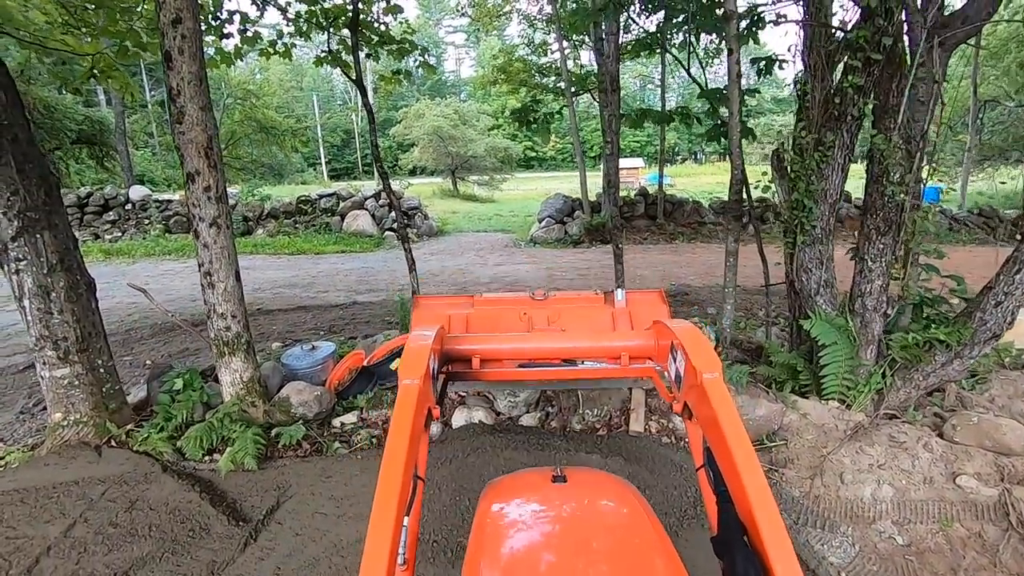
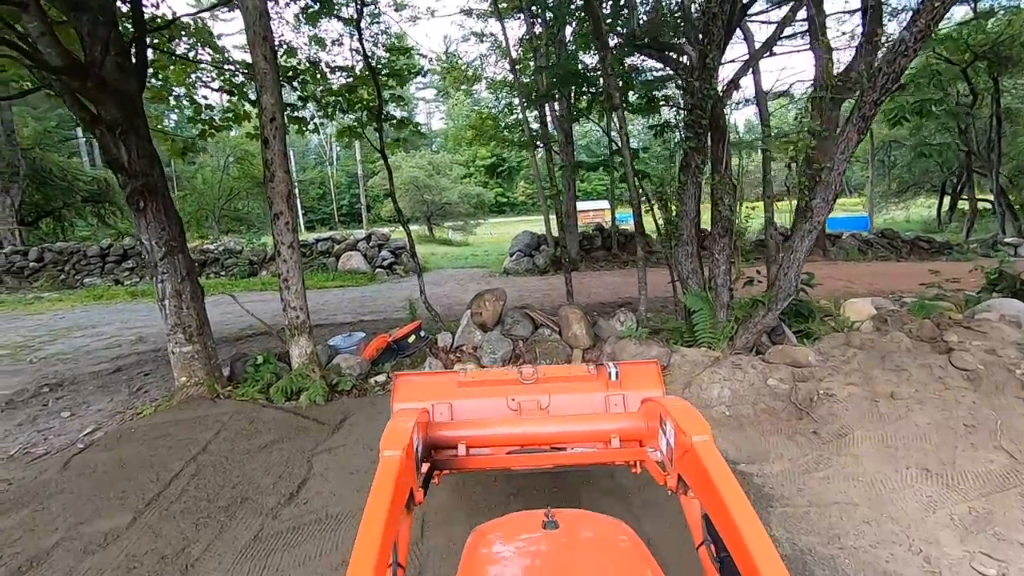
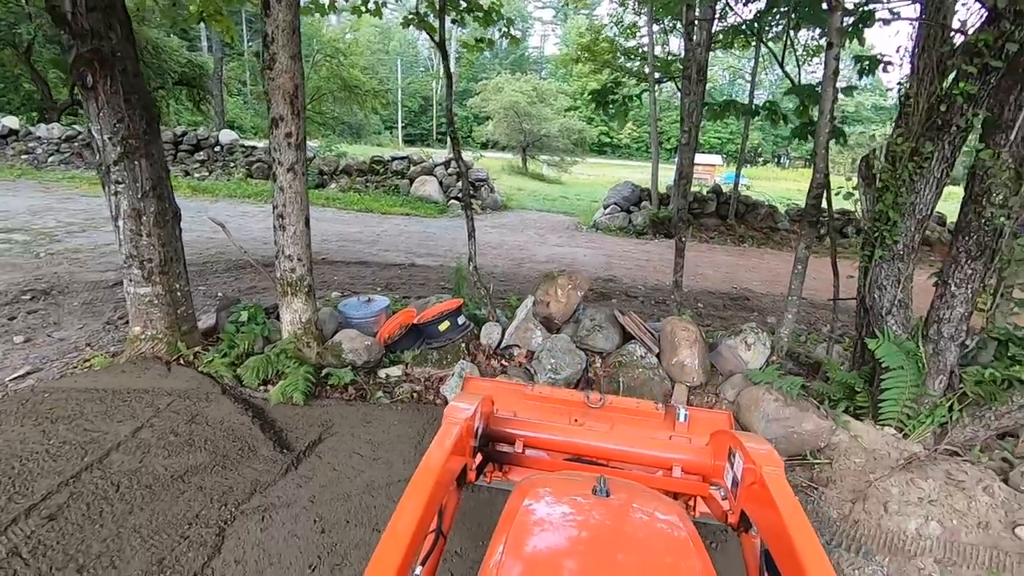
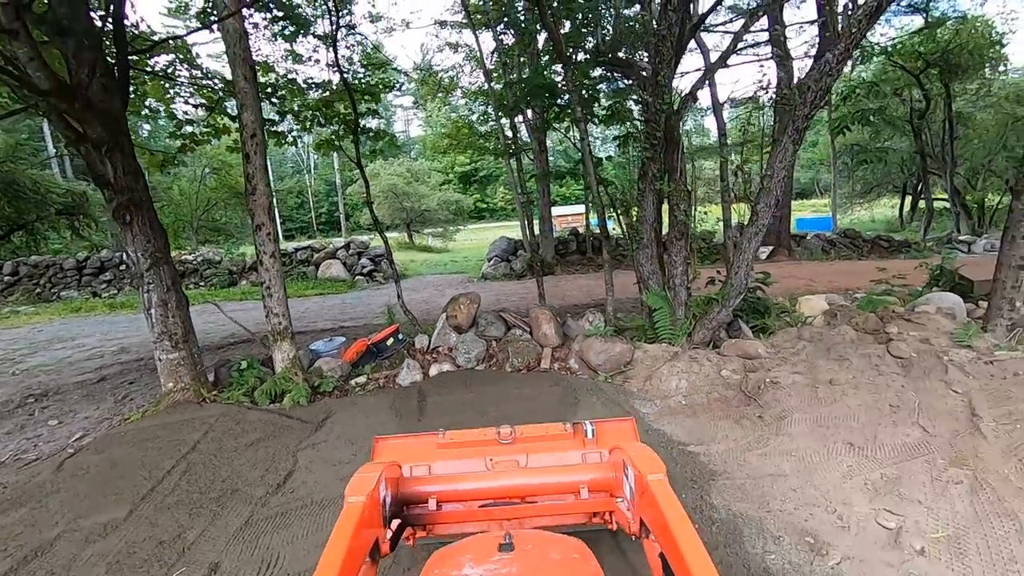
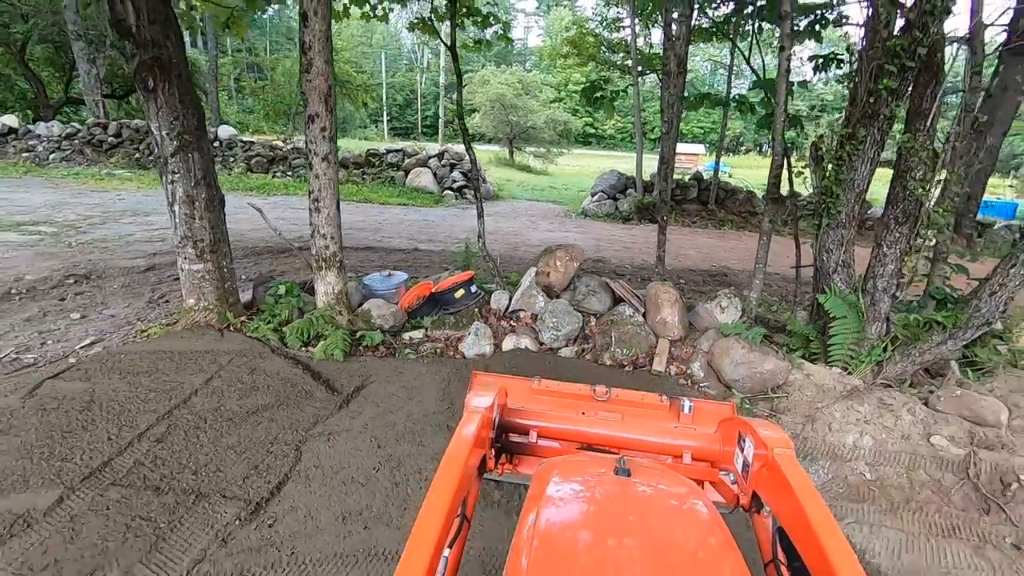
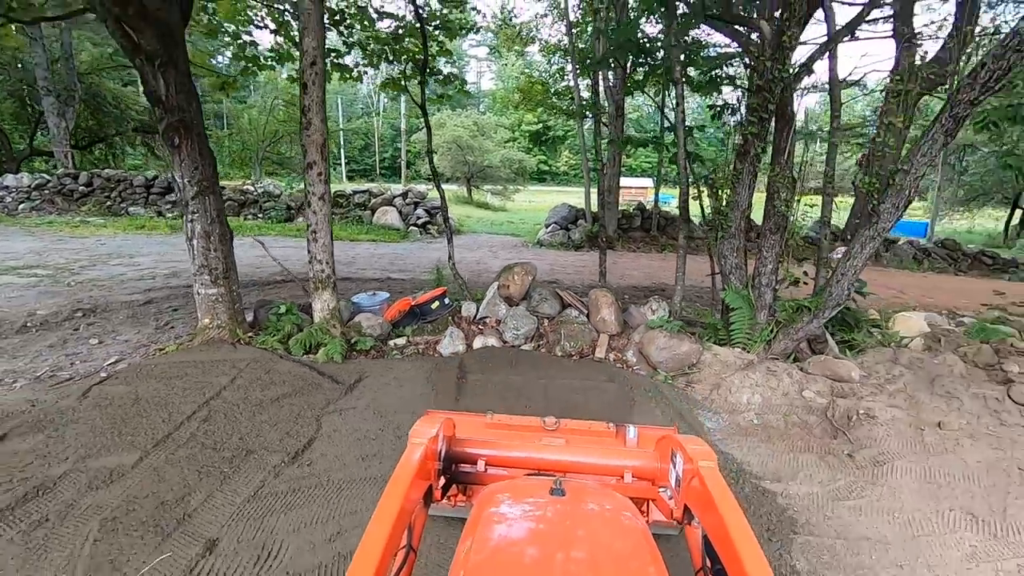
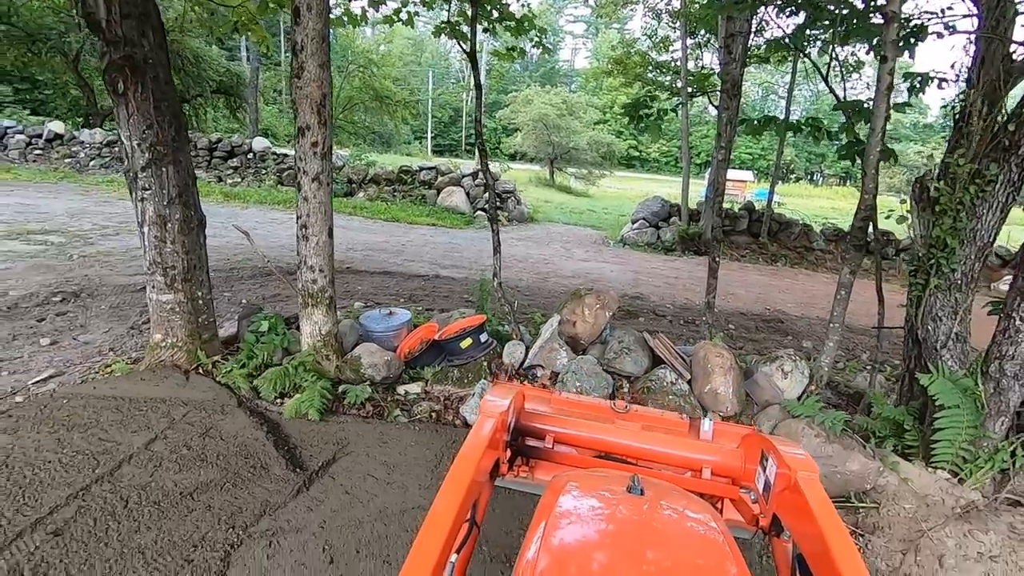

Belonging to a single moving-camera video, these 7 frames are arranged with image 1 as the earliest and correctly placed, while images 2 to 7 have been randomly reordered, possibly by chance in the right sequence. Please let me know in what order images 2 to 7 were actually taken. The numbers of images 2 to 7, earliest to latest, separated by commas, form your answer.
7, 3, 5, 6, 4, 2
